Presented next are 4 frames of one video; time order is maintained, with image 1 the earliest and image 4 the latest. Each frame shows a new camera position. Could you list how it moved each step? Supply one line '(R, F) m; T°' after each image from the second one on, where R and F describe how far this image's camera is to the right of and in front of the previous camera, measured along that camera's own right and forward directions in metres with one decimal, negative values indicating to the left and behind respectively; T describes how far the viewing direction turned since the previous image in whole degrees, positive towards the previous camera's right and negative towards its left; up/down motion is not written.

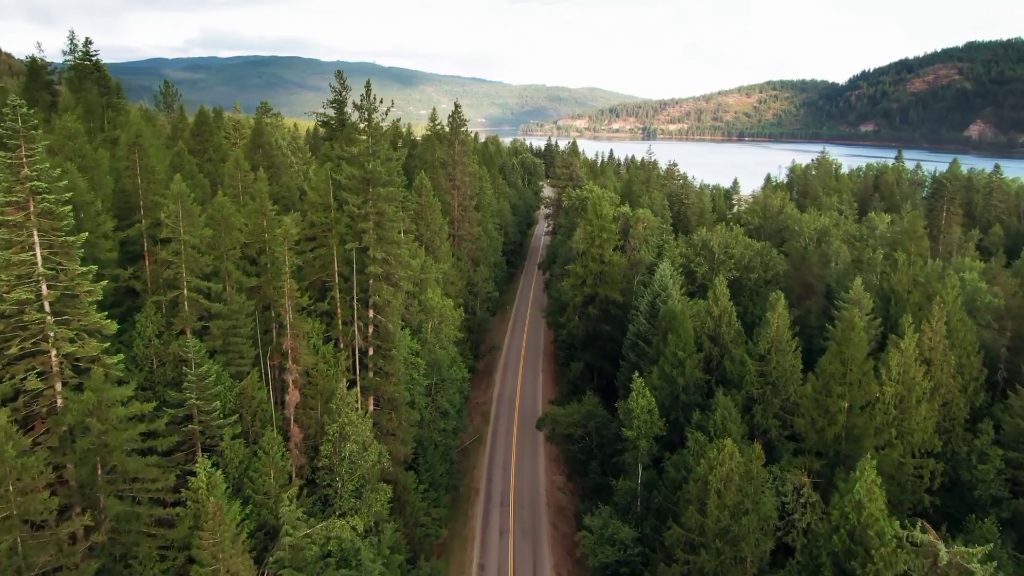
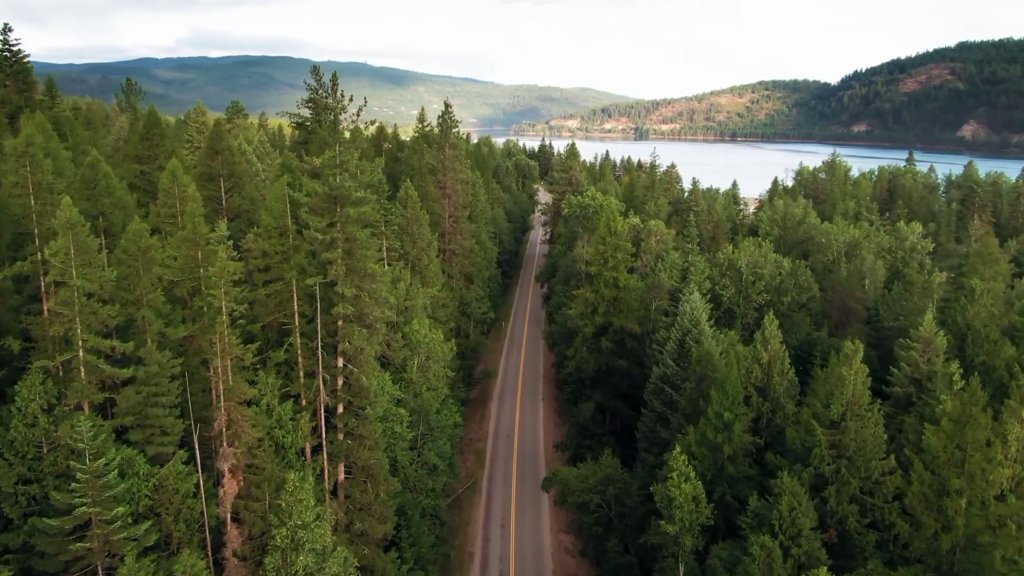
(-0.4, +7.2) m; +1°
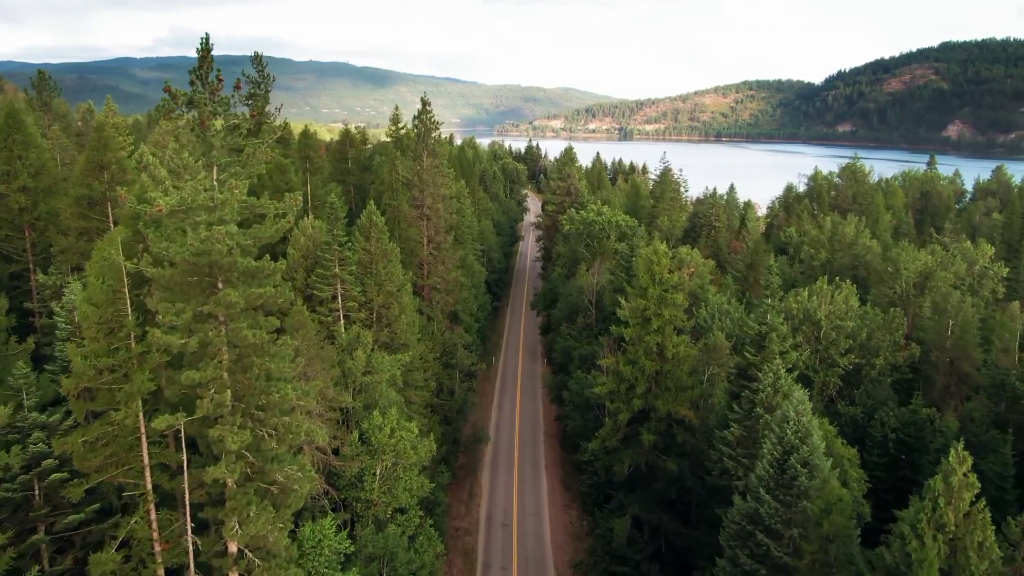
(-0.8, +12.8) m; +1°
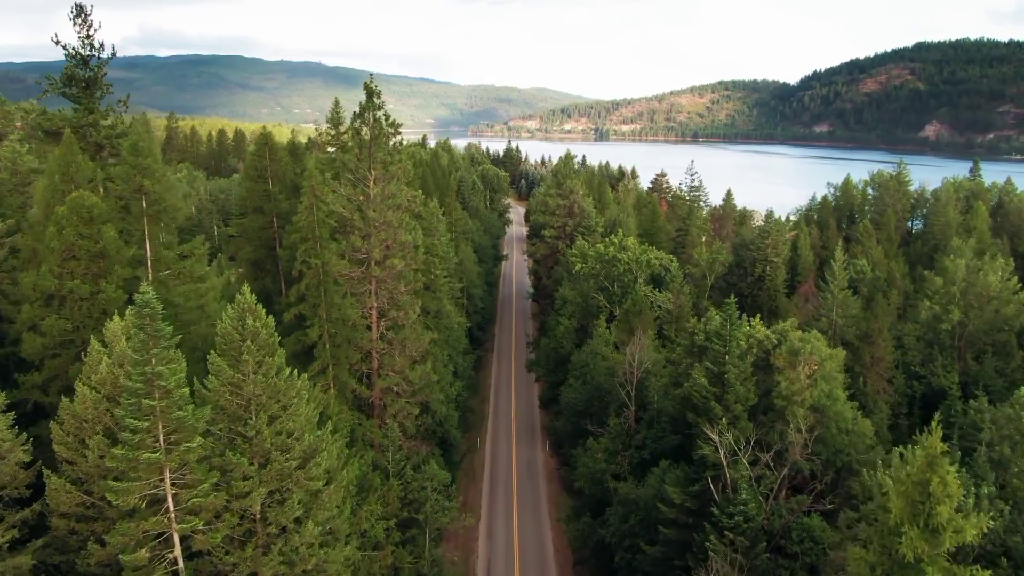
(-1.1, +19.4) m; +2°
